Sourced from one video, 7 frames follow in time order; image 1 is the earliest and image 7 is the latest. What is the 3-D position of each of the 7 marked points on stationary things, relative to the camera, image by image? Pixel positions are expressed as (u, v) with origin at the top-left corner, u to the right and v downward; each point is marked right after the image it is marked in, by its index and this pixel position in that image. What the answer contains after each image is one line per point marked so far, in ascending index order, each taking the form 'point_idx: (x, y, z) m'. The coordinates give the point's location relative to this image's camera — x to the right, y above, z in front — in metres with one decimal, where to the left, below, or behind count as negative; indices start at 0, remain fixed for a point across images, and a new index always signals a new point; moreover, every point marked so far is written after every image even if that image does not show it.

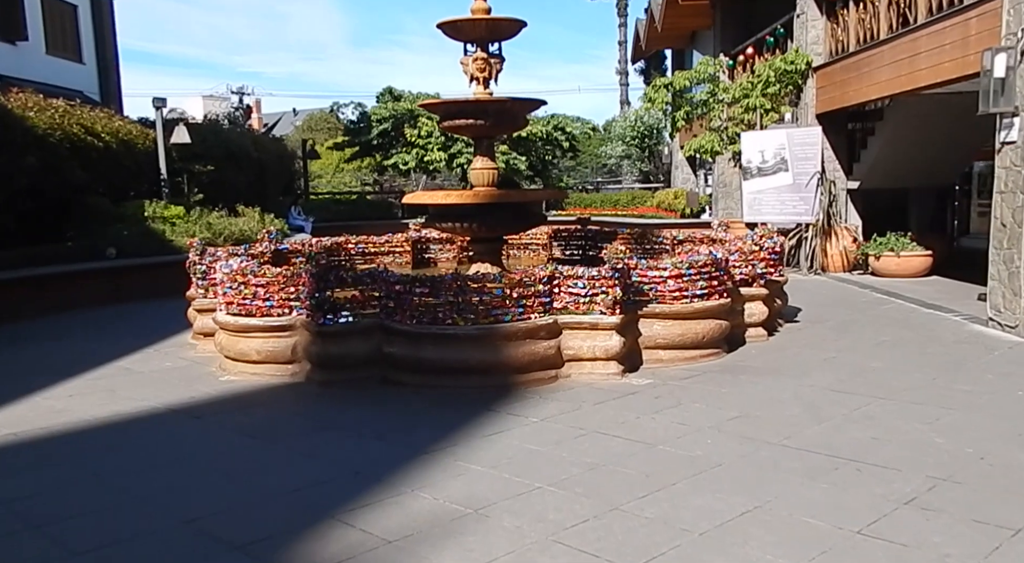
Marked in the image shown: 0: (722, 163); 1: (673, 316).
0: (+3.8, +2.1, +16.1) m
1: (+1.2, -0.3, +6.6) m
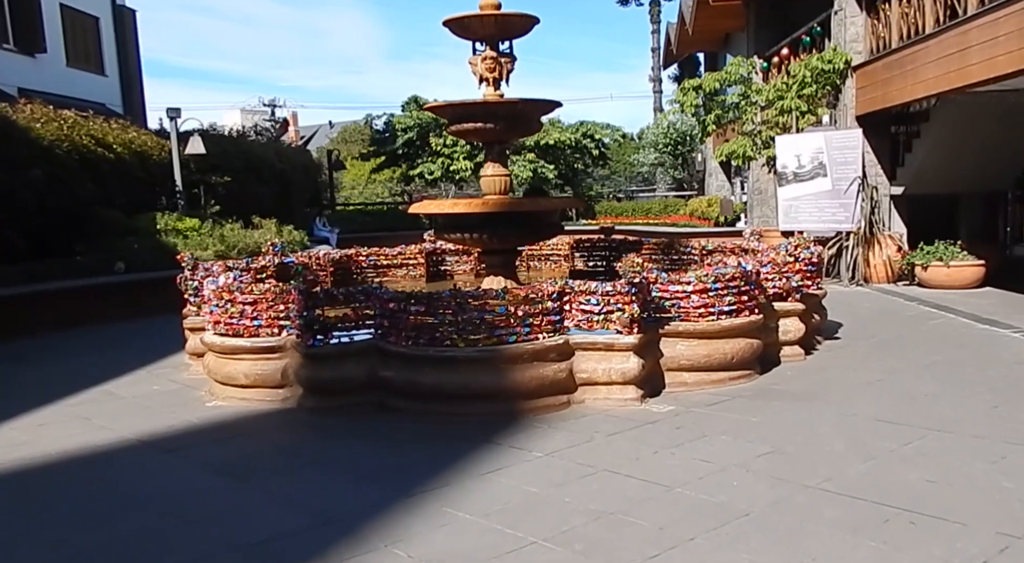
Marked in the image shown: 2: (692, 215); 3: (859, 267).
0: (+4.2, +1.9, +15.4) m
1: (+1.3, -0.4, +6.0) m
2: (+4.0, +1.5, +20.0) m
3: (+4.4, +0.2, +11.3) m
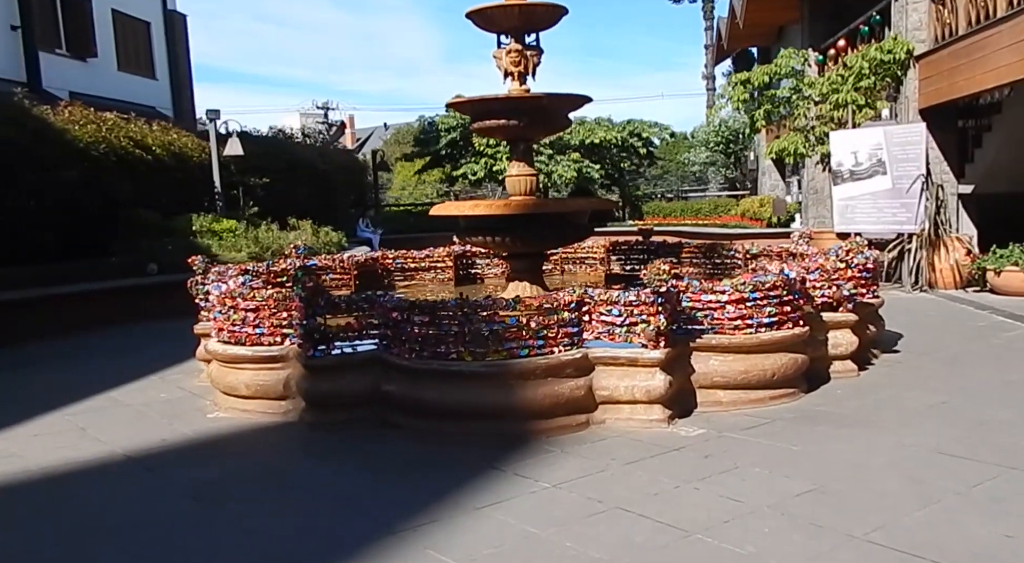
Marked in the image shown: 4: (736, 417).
0: (+4.9, +1.9, +14.6) m
1: (+1.4, -0.4, +5.4) m
2: (+5.0, +1.4, +19.2) m
3: (+4.8, +0.1, +10.5) m
4: (+1.3, -0.8, +5.3) m
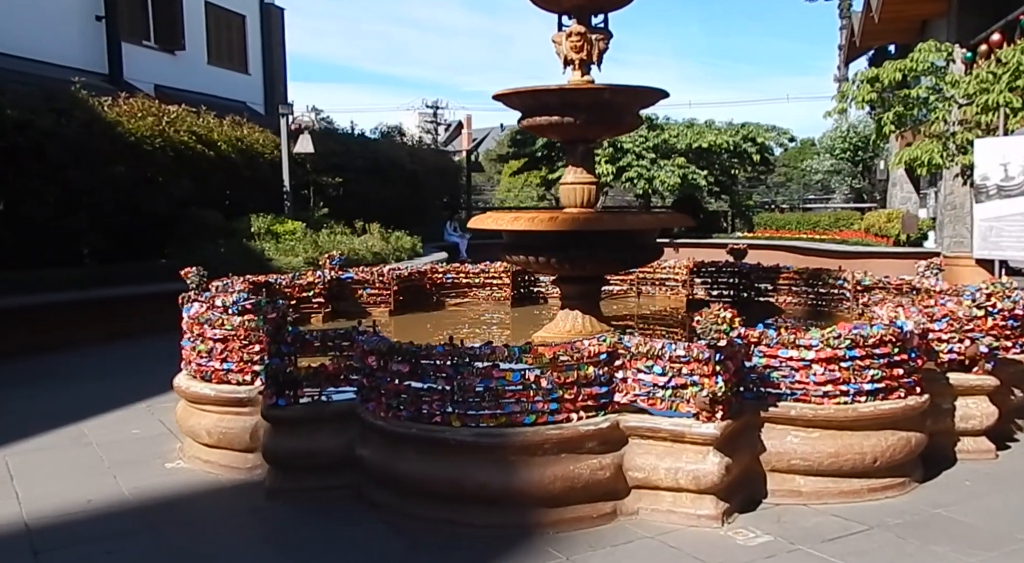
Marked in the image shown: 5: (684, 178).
0: (+6.2, +1.4, +12.7) m
1: (+1.4, -0.6, +4.0) m
2: (+6.9, +1.0, +17.2) m
3: (+5.6, -0.3, +8.7) m
4: (+1.4, -1.0, +3.9) m
5: (+3.8, +2.3, +19.7) m
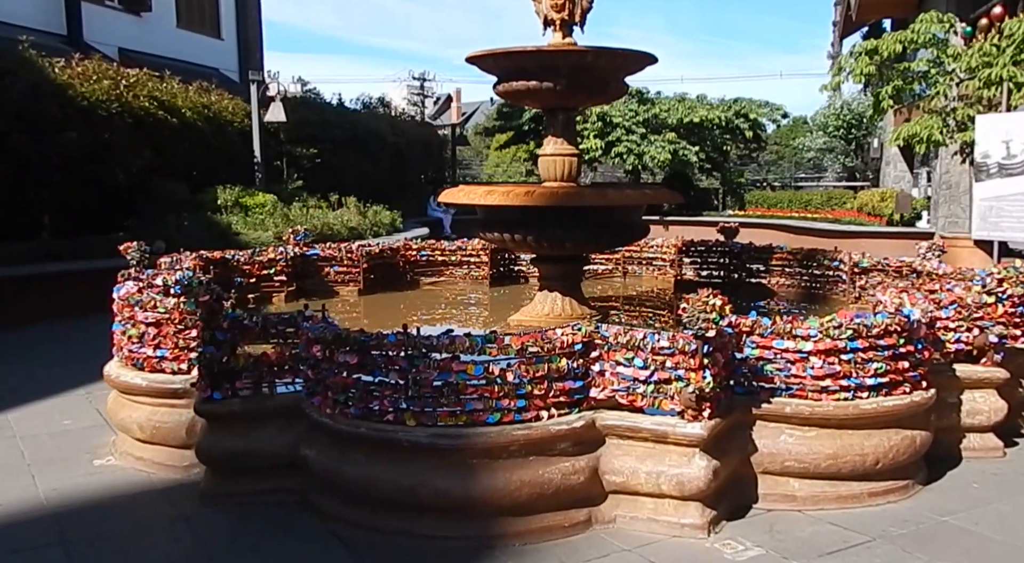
0: (+6.0, +1.7, +12.3) m
1: (+1.3, -0.6, +3.7) m
2: (+6.6, +1.4, +16.8) m
3: (+5.4, -0.1, +8.3) m
4: (+1.2, -1.0, +3.5) m
5: (+3.5, +2.8, +19.2) m
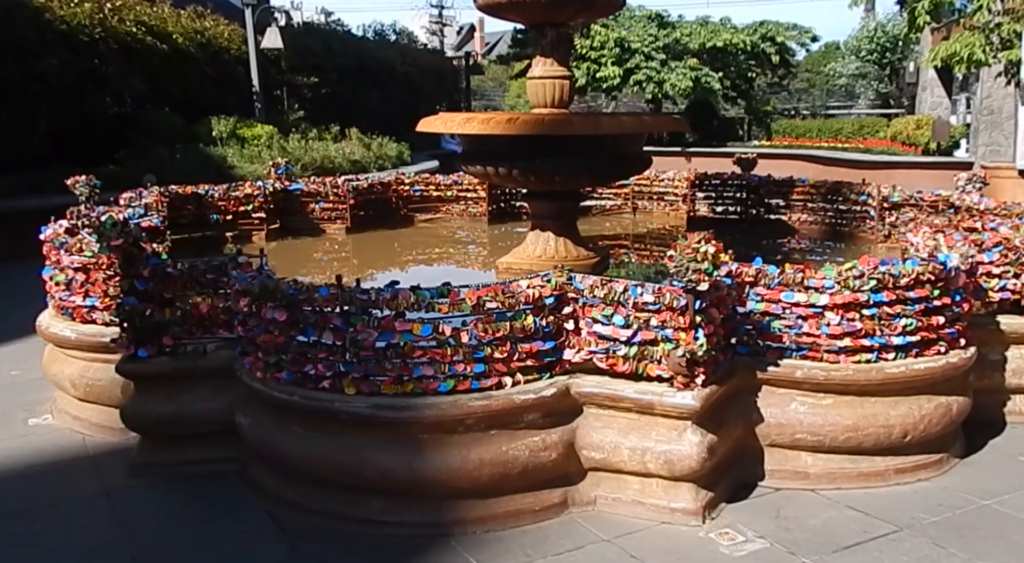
0: (+6.1, +2.6, +11.4) m
1: (+1.1, -0.4, +3.1) m
2: (+6.8, +2.6, +15.9) m
3: (+5.4, +0.4, +7.6) m
4: (+1.1, -0.8, +3.0) m
5: (+3.8, +4.1, +18.3) m
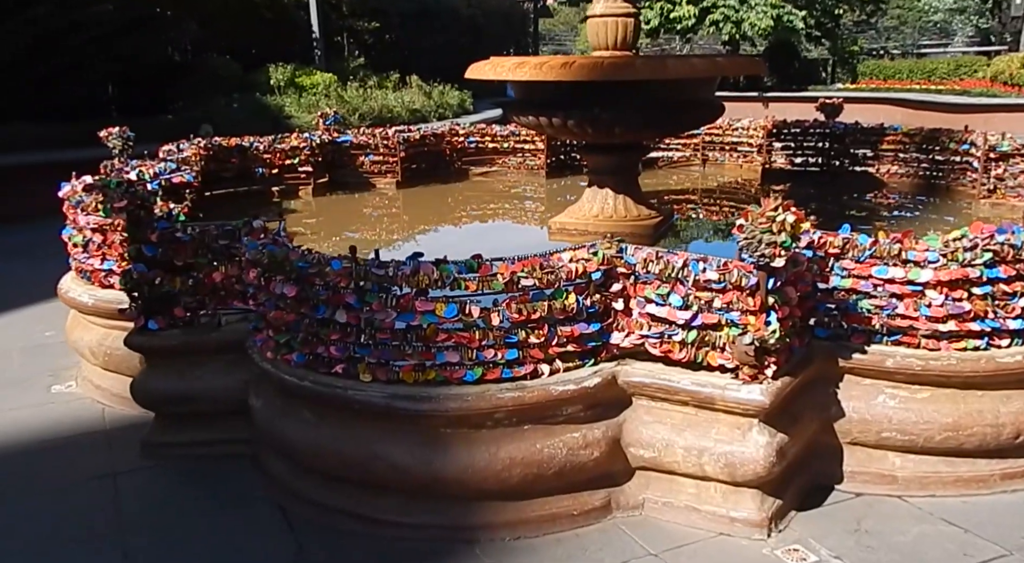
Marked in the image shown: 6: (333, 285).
0: (+6.9, +3.1, +10.3) m
1: (+1.3, -0.3, +2.6) m
2: (+8.0, +3.4, +14.8) m
3: (+5.8, +0.8, +6.7) m
4: (+1.2, -0.7, +2.6) m
5: (+5.2, +5.1, +17.2) m
6: (-0.5, 0.0, +2.6) m
